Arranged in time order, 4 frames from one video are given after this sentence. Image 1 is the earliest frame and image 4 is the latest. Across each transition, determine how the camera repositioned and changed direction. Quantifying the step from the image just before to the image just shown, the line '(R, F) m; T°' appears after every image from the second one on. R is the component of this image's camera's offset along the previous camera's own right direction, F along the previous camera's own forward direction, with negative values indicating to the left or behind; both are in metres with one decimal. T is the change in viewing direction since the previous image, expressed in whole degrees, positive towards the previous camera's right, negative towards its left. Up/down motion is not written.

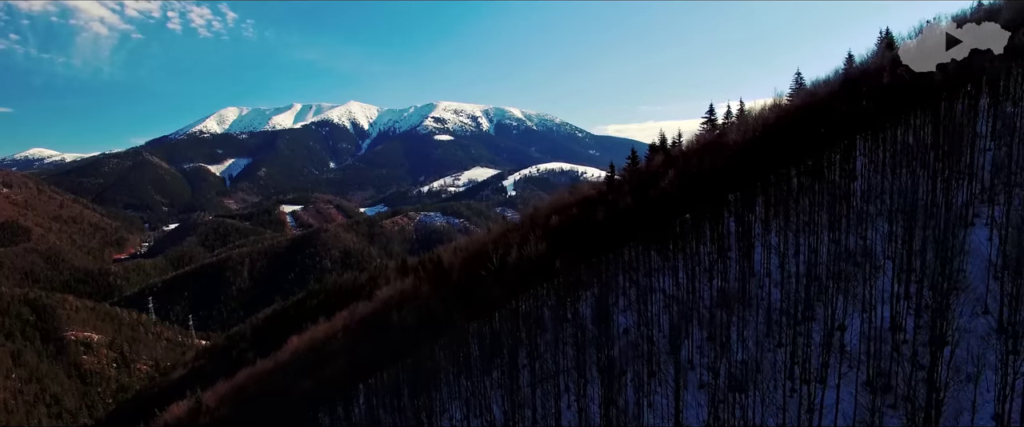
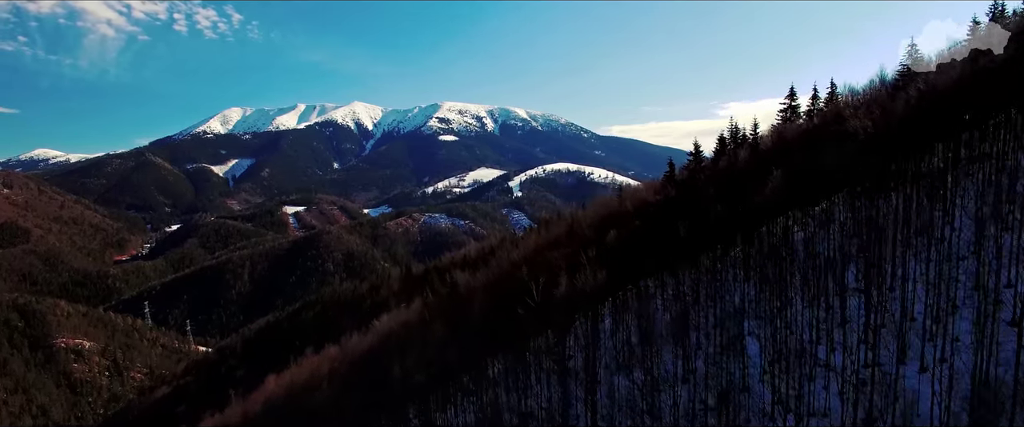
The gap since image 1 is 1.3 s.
(-1.1, +5.6) m; 0°
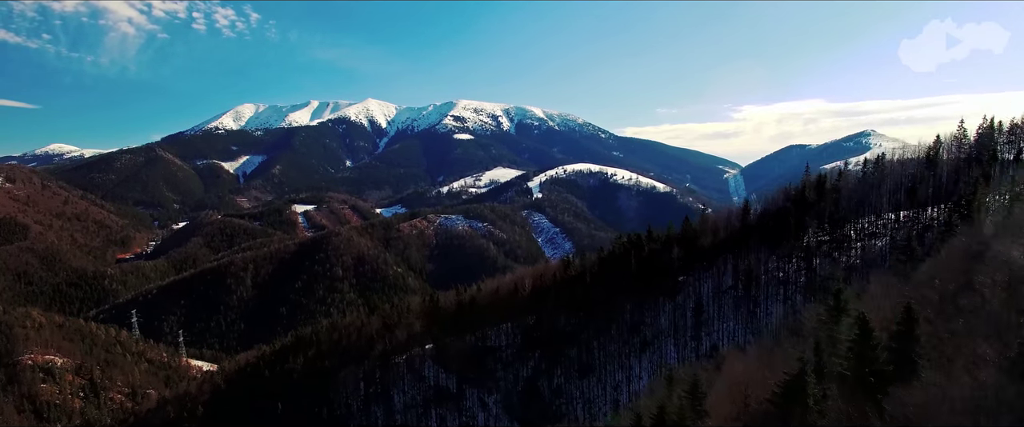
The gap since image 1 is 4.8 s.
(-4.3, +16.2) m; -1°
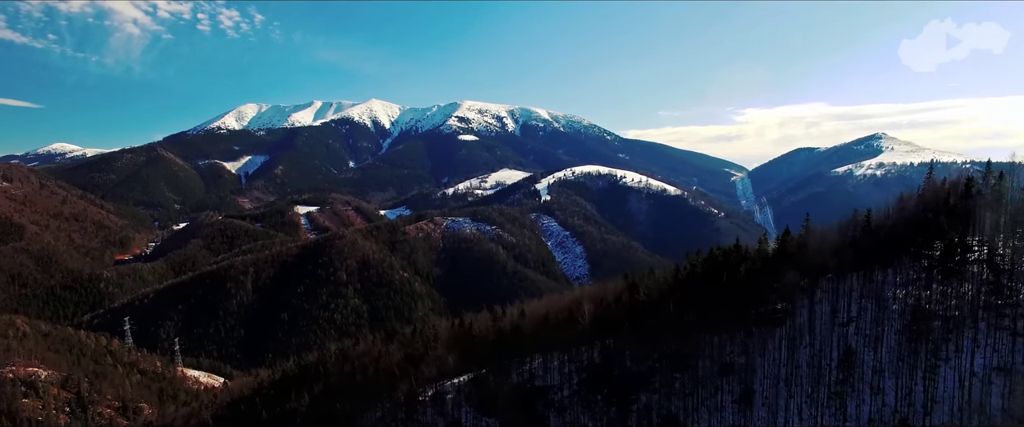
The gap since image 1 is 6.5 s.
(-3.1, +7.4) m; 0°
